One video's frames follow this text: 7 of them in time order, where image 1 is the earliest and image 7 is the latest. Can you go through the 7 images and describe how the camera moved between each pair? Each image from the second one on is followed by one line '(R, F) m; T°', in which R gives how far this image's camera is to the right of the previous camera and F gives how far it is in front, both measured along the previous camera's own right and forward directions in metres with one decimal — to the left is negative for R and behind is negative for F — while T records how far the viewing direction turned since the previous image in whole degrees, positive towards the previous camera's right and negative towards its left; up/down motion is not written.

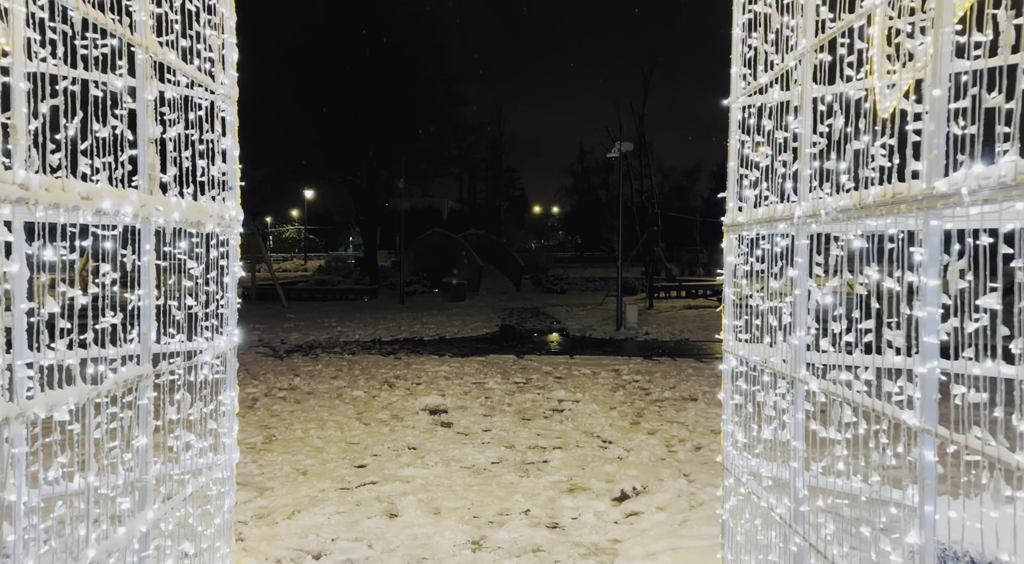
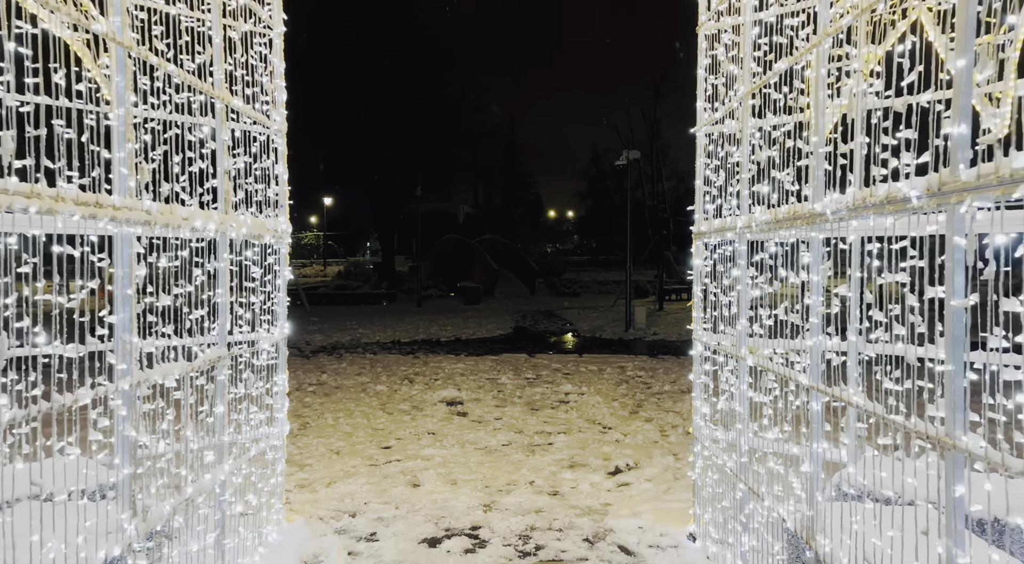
(+0.1, -0.7) m; -1°
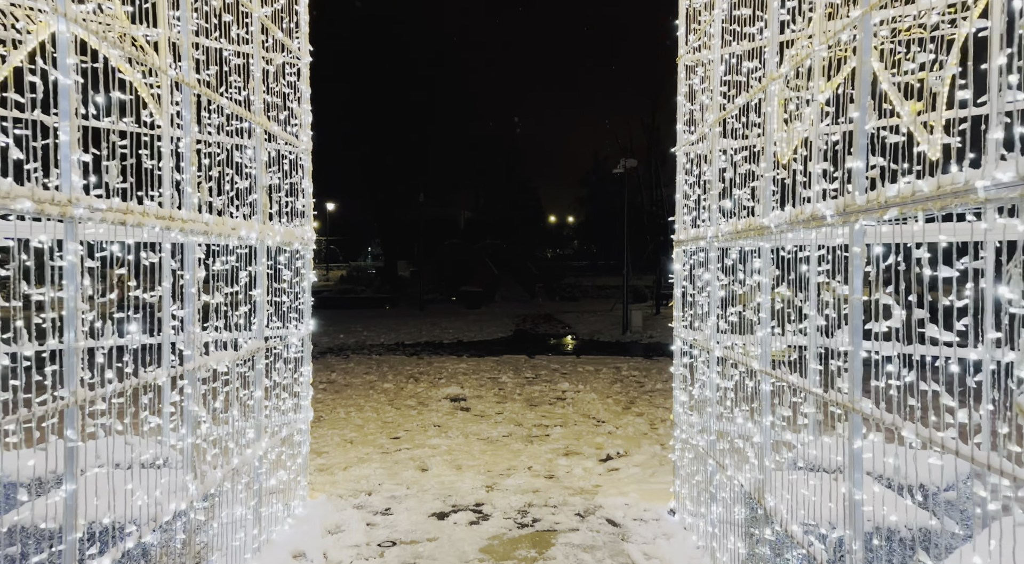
(0.0, -0.5) m; 0°
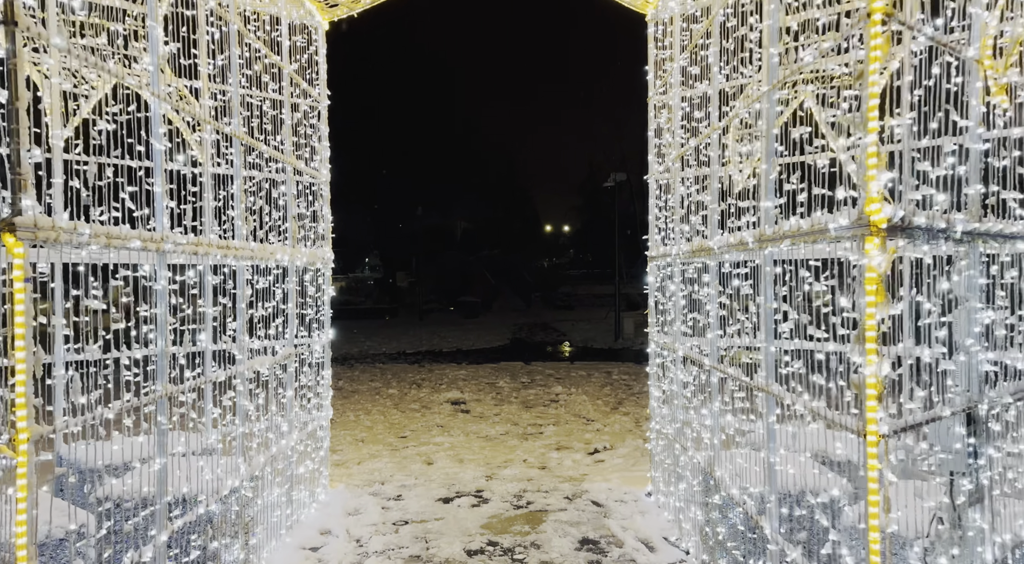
(0.0, -0.7) m; 0°
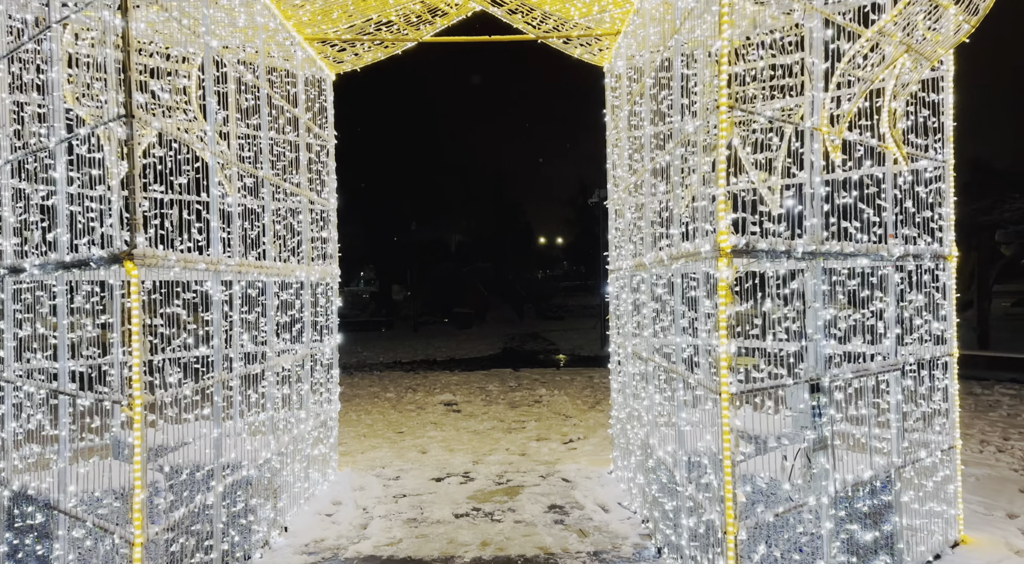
(+0.1, -1.0) m; 0°
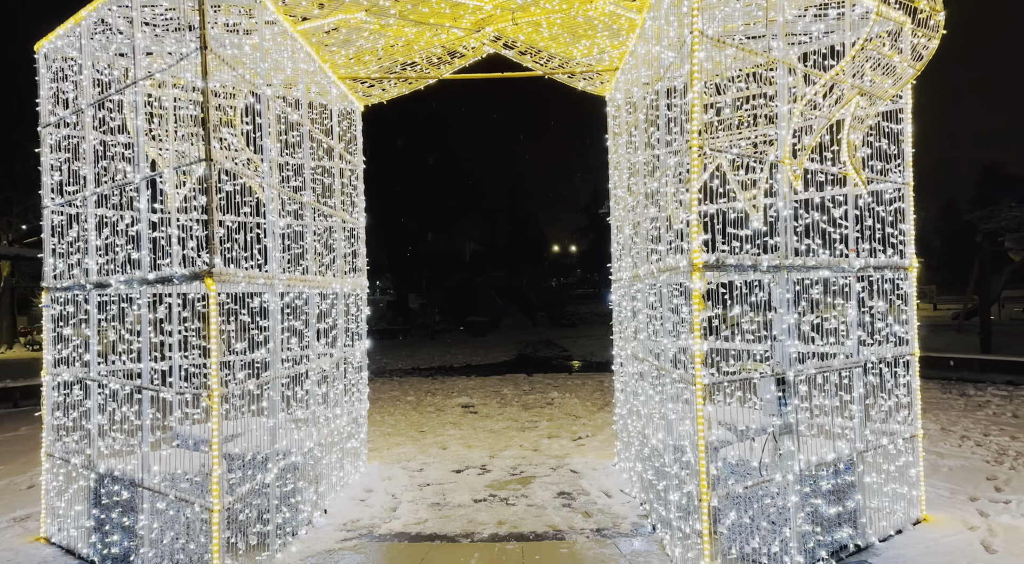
(0.0, -0.7) m; -1°
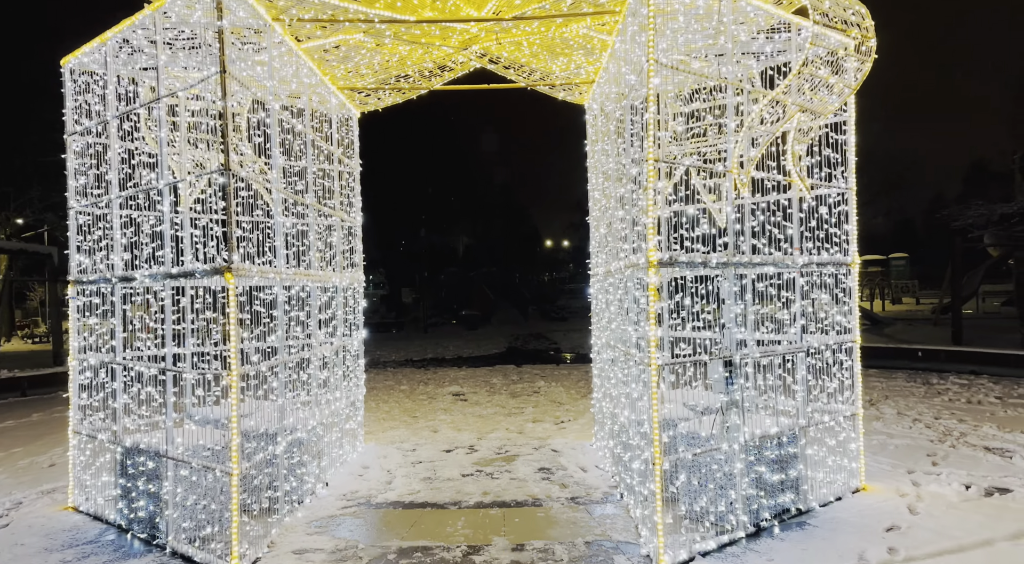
(+0.1, -0.6) m; +1°
